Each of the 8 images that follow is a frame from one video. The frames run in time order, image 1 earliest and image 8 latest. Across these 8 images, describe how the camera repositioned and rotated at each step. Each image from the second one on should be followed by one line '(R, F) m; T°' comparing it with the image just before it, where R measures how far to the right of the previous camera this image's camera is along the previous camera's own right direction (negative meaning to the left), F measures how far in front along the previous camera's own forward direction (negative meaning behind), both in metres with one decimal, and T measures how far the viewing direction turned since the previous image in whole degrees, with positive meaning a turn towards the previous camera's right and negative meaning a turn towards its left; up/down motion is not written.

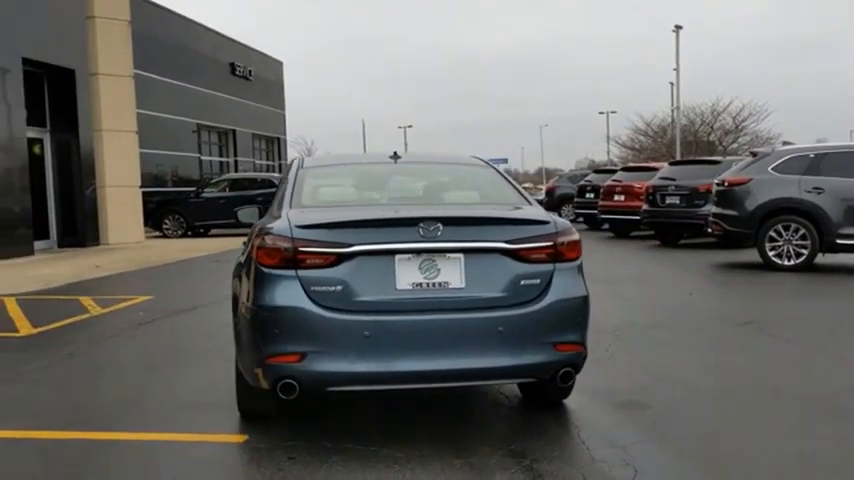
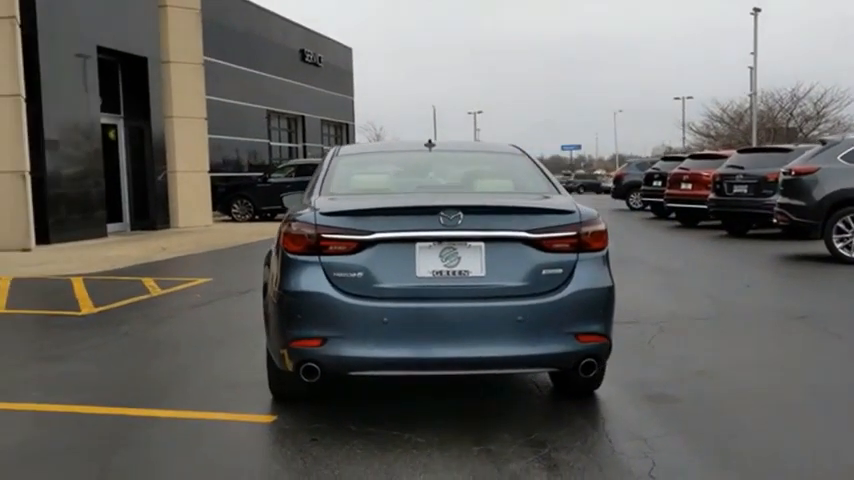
(+0.2, 0.0) m; -5°
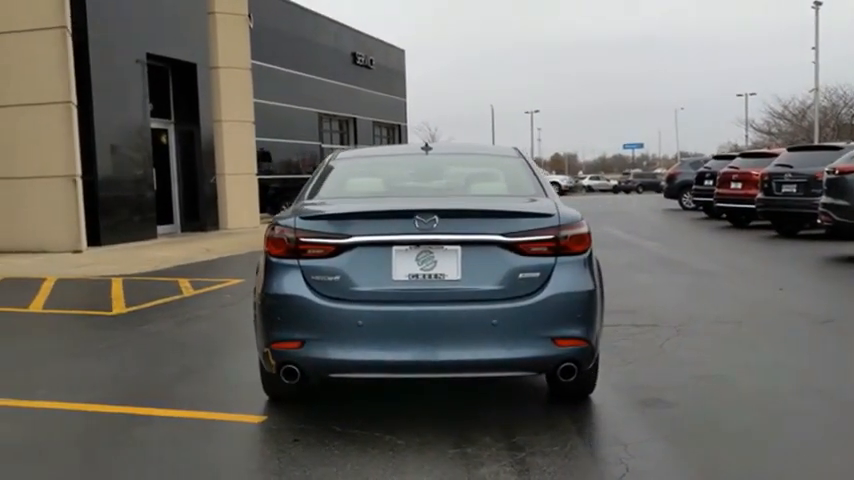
(+0.4, 0.0) m; -4°
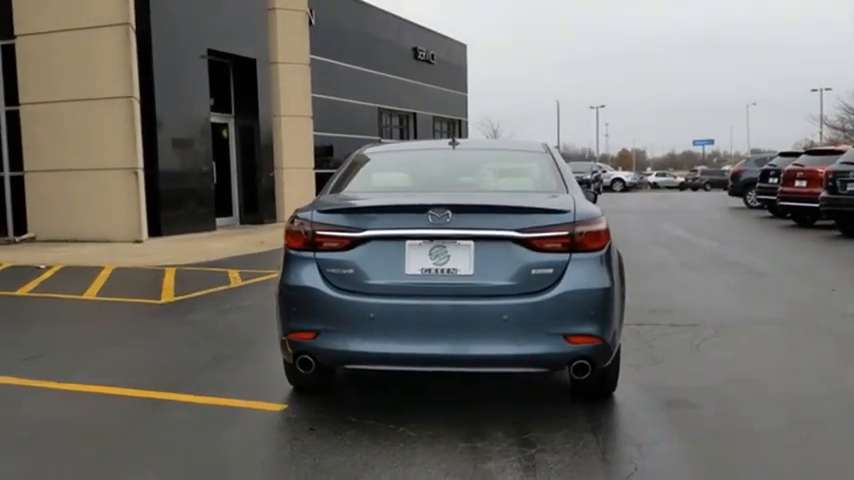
(+0.2, 0.0) m; -4°
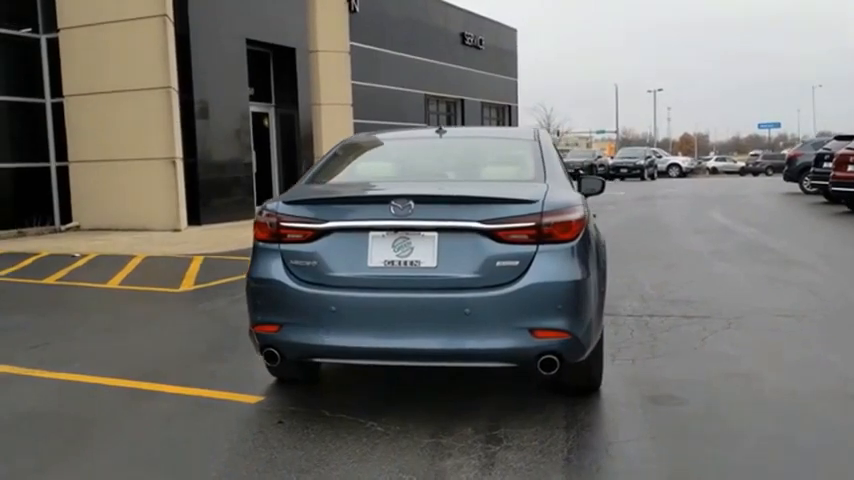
(+0.4, +0.1) m; -4°
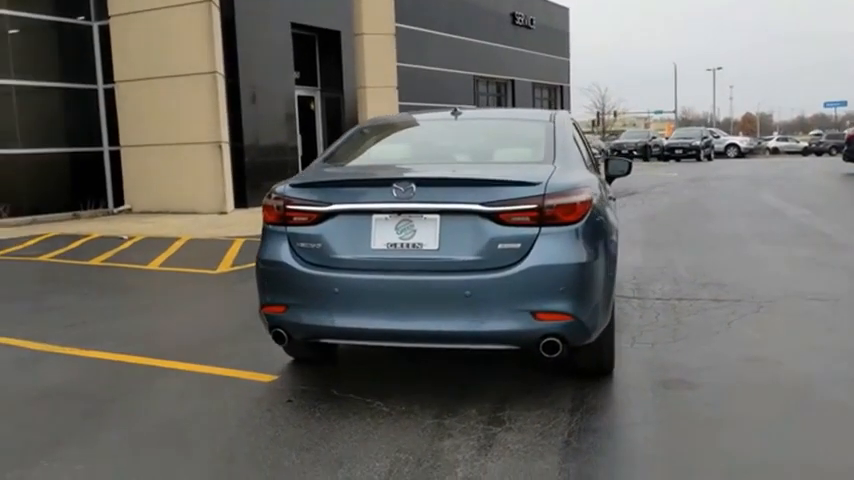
(+0.2, 0.0) m; -4°
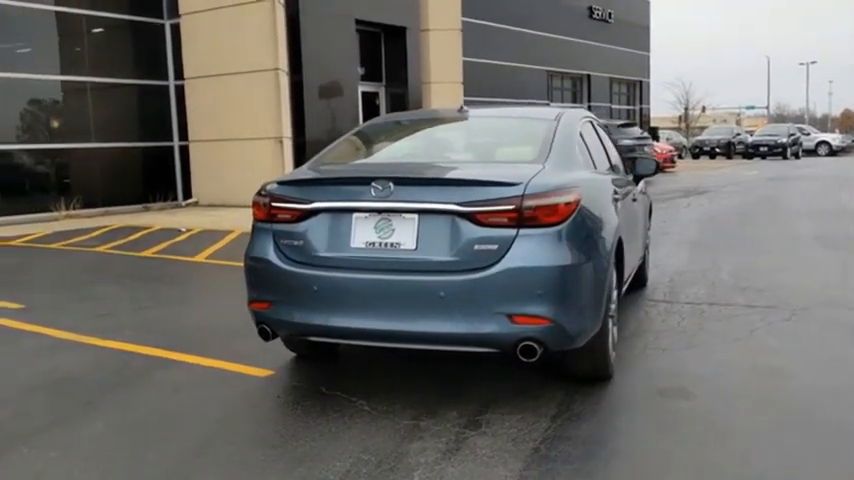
(+0.5, +0.1) m; -6°
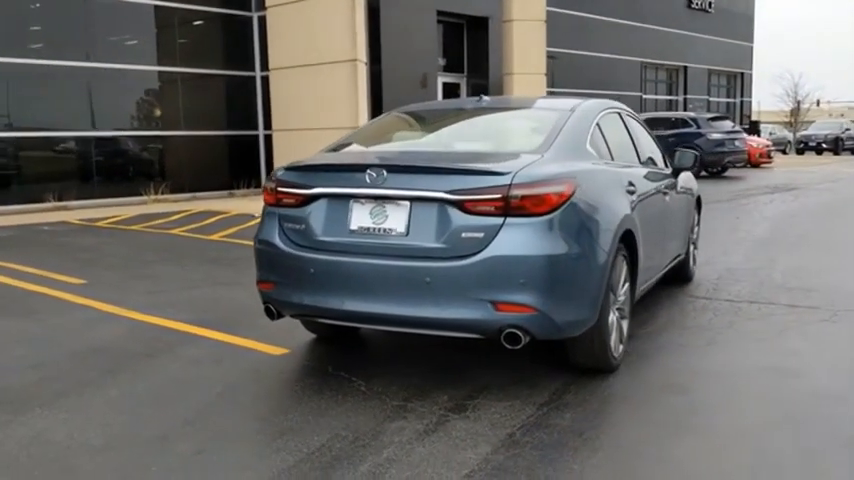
(+0.5, -0.1) m; -7°
